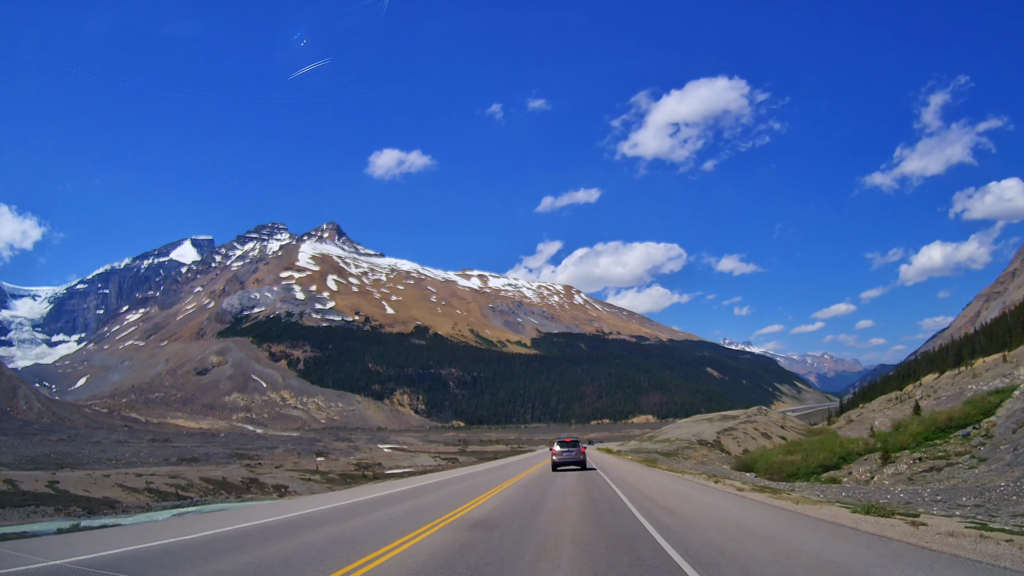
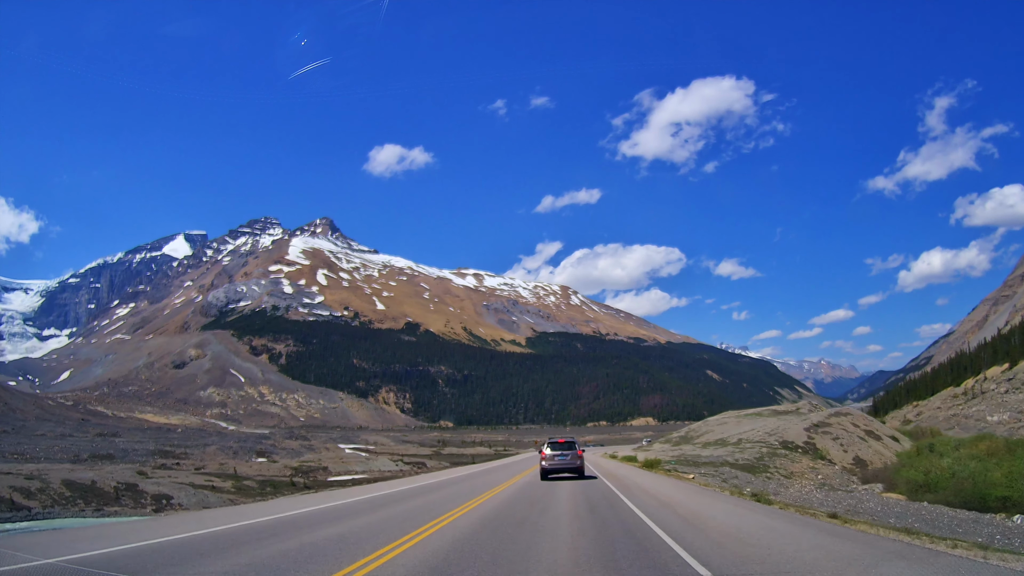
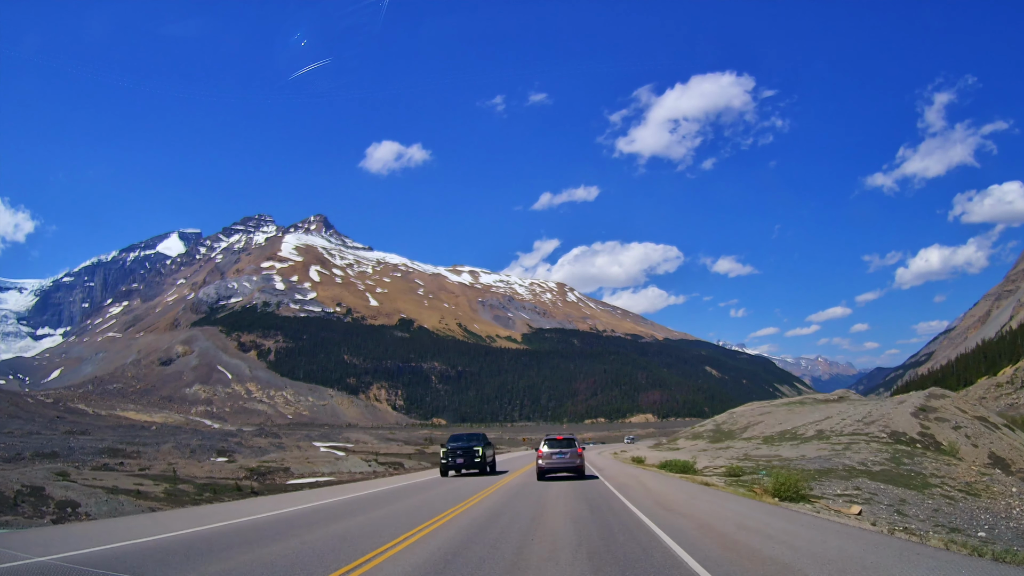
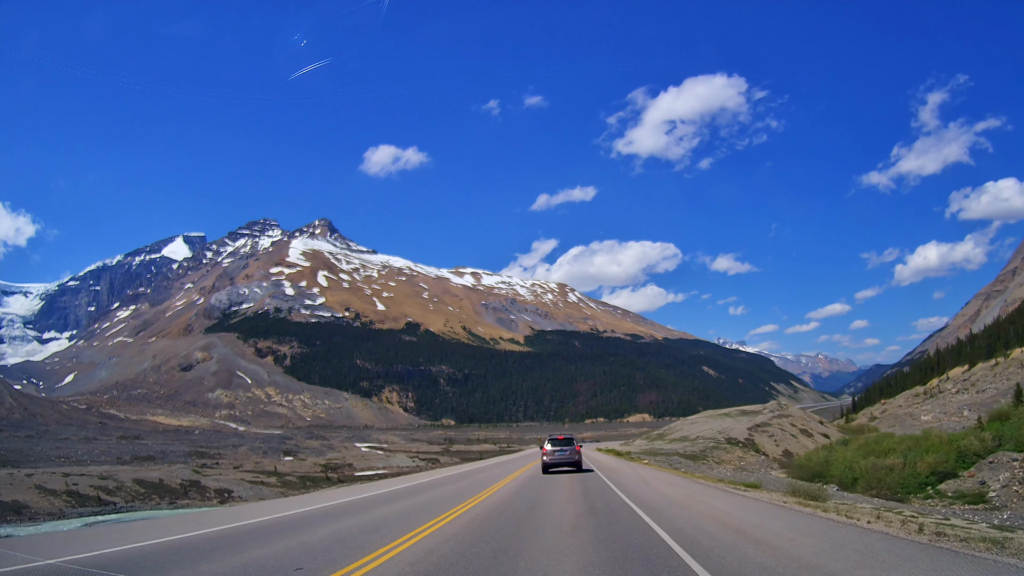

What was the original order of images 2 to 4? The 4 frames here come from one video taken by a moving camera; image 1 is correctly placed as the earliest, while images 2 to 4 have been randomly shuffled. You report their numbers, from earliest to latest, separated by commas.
4, 2, 3
